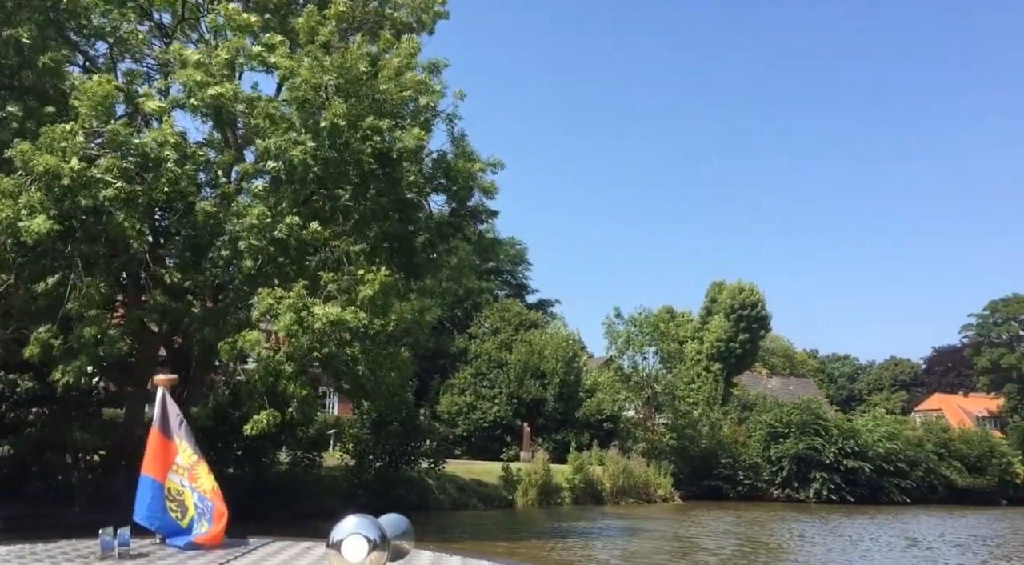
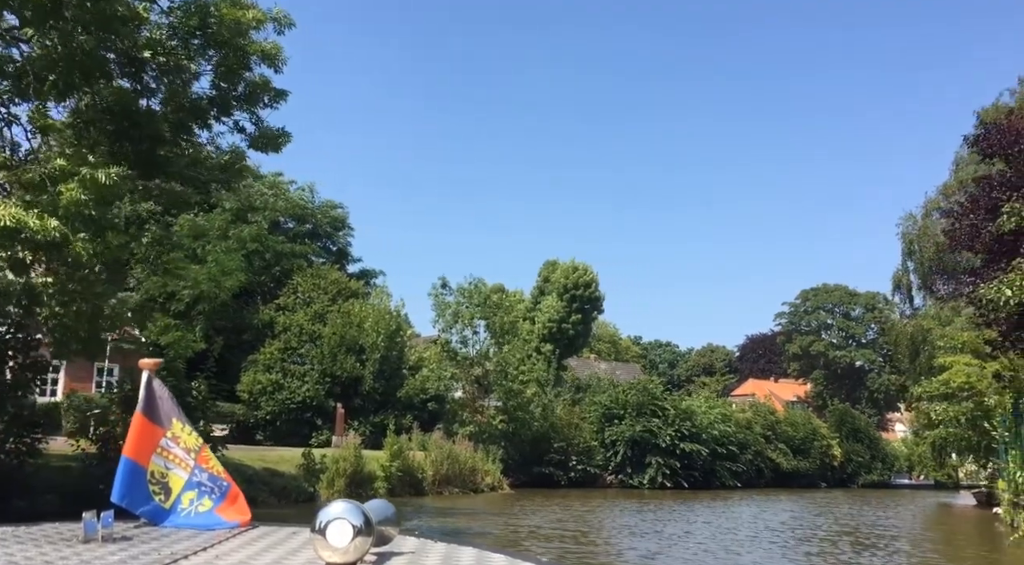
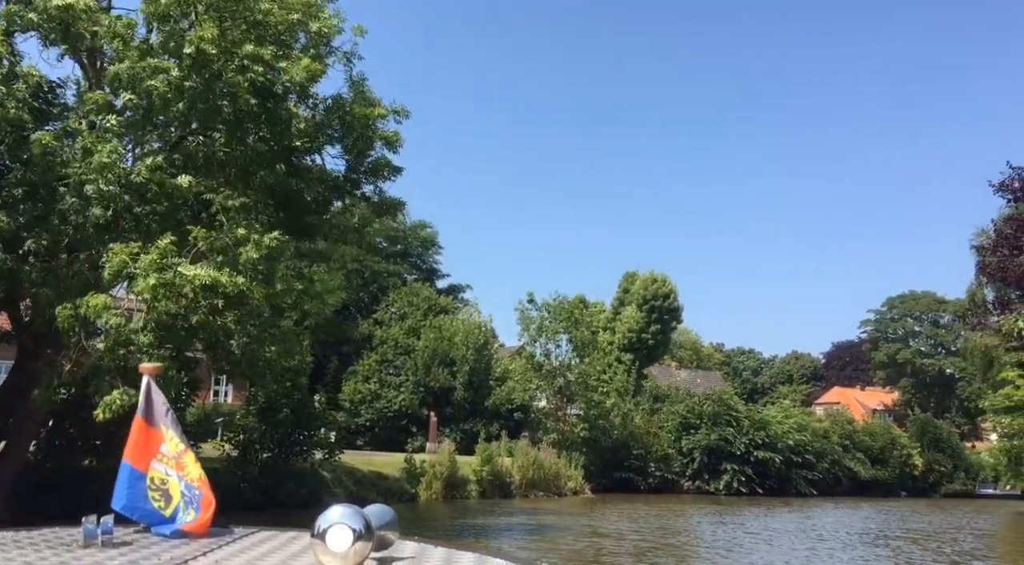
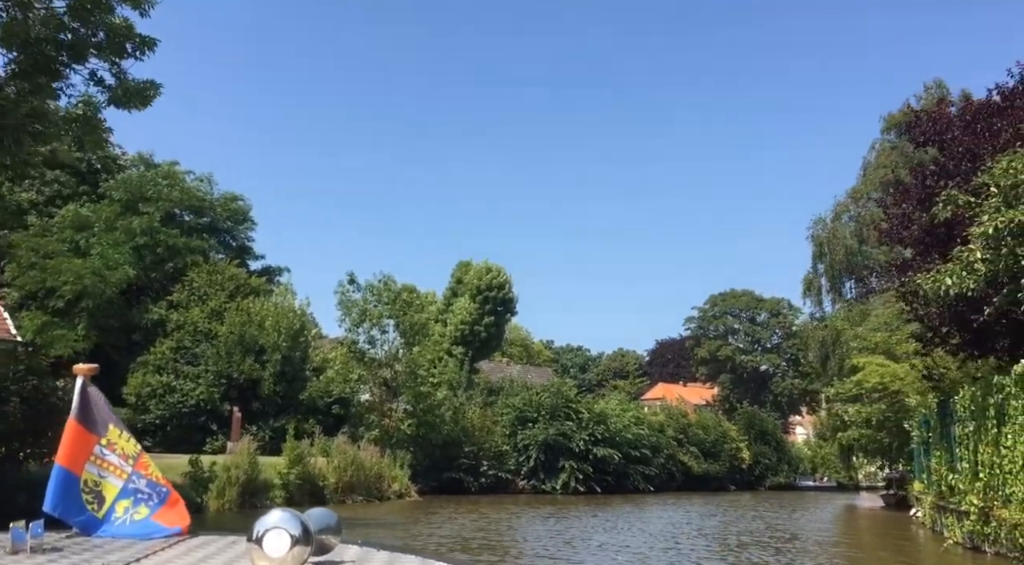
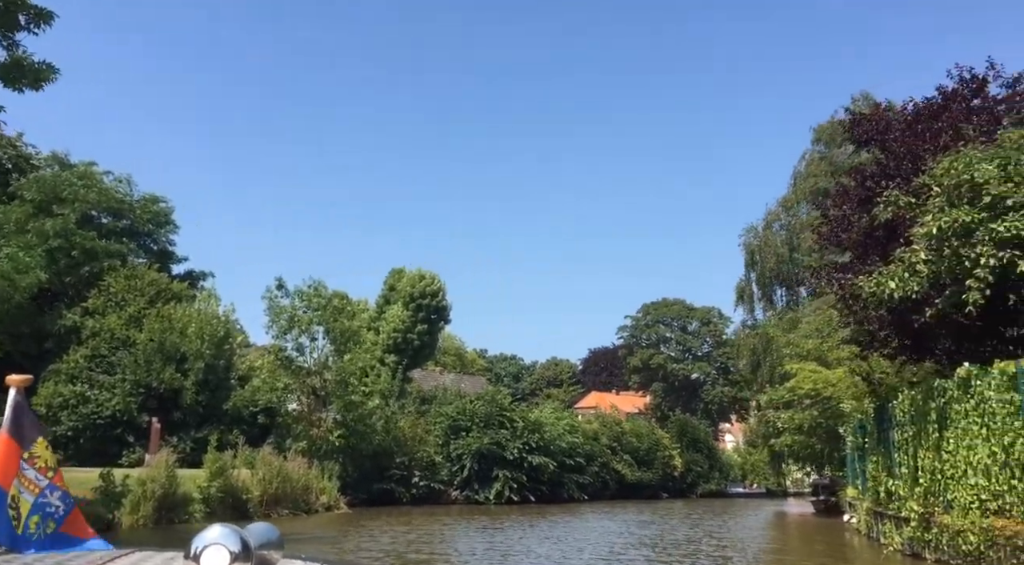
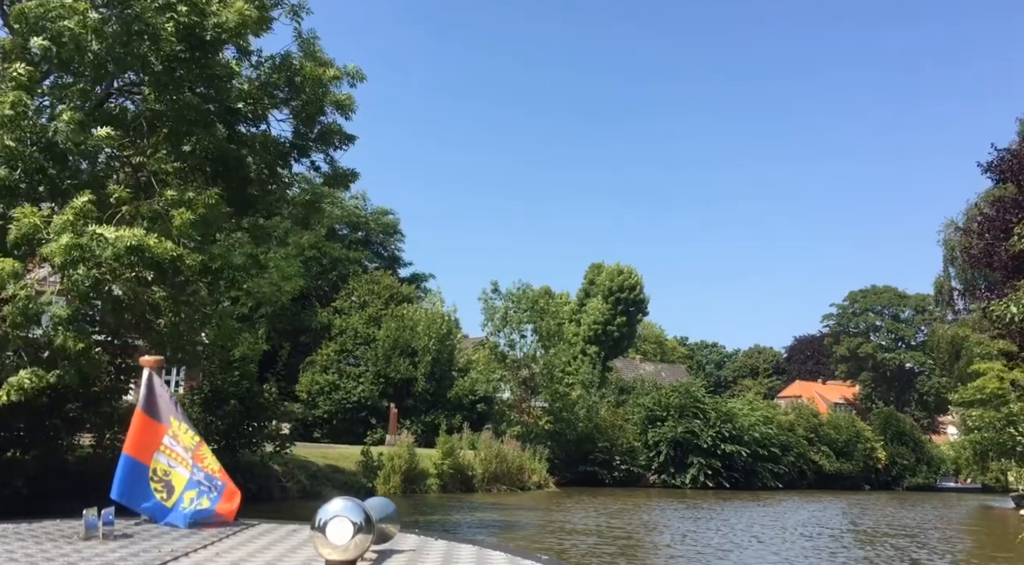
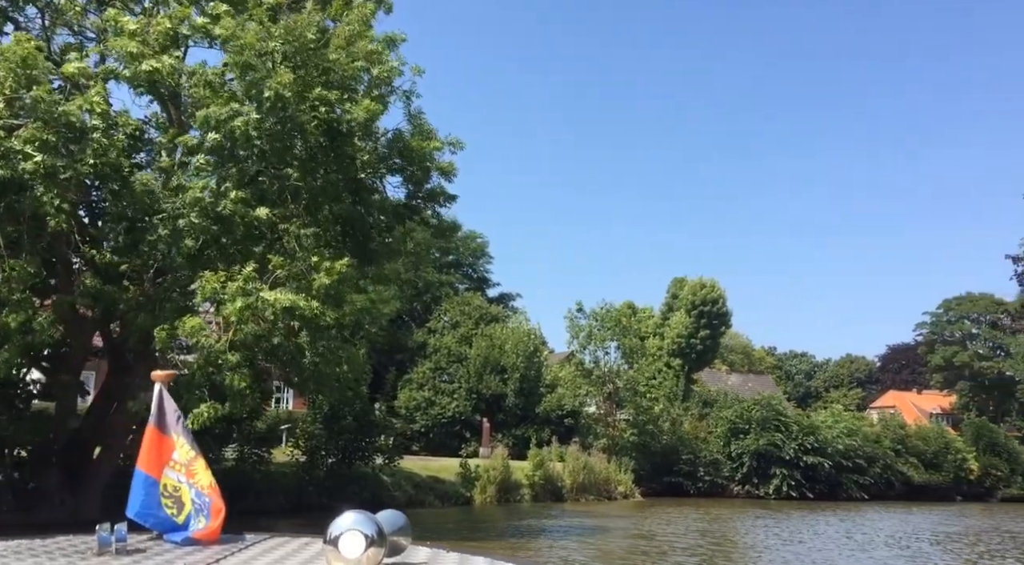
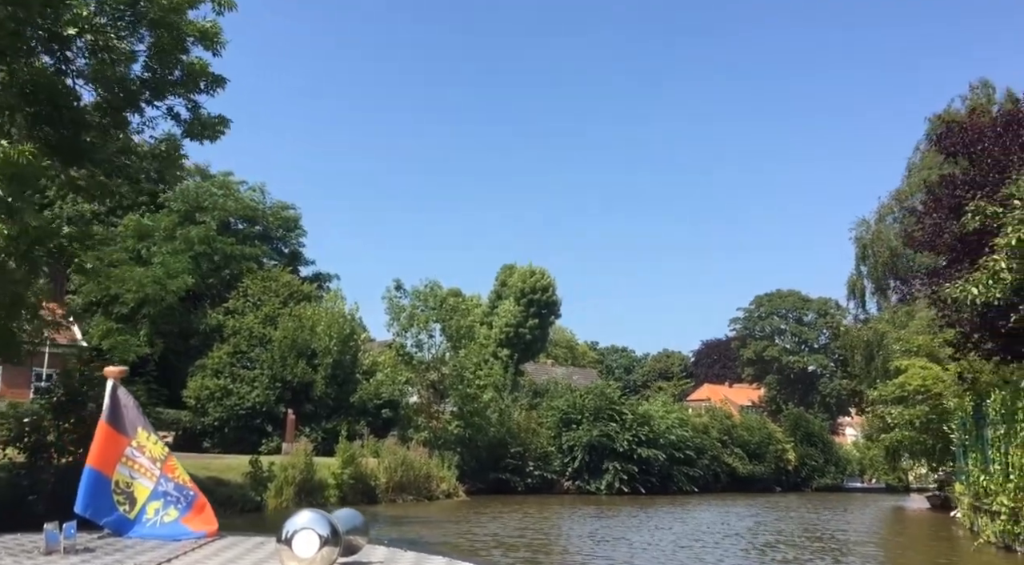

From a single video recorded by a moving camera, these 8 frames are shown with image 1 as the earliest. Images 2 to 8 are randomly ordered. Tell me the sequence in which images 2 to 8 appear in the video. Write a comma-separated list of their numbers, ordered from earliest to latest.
7, 3, 6, 2, 8, 4, 5
